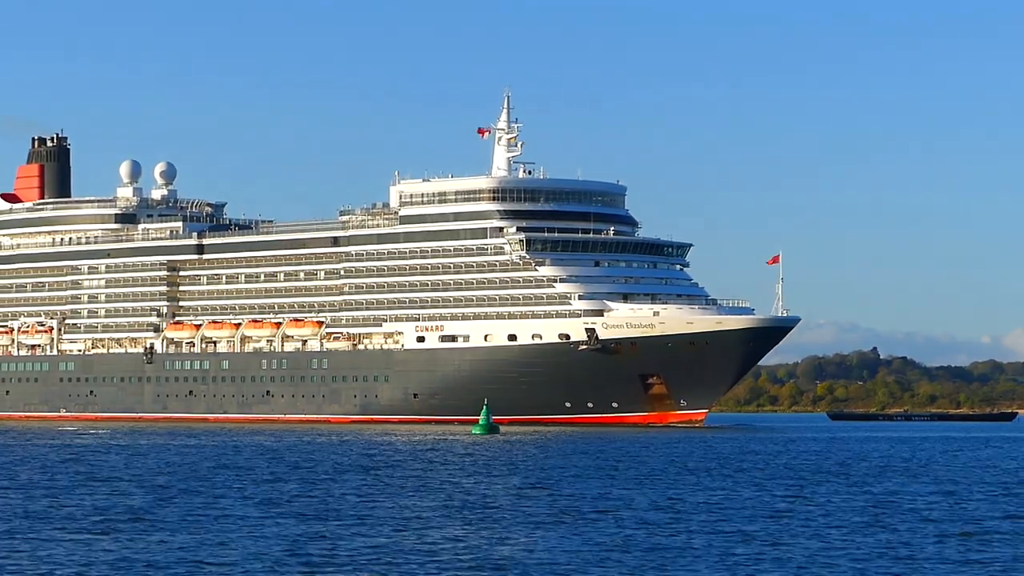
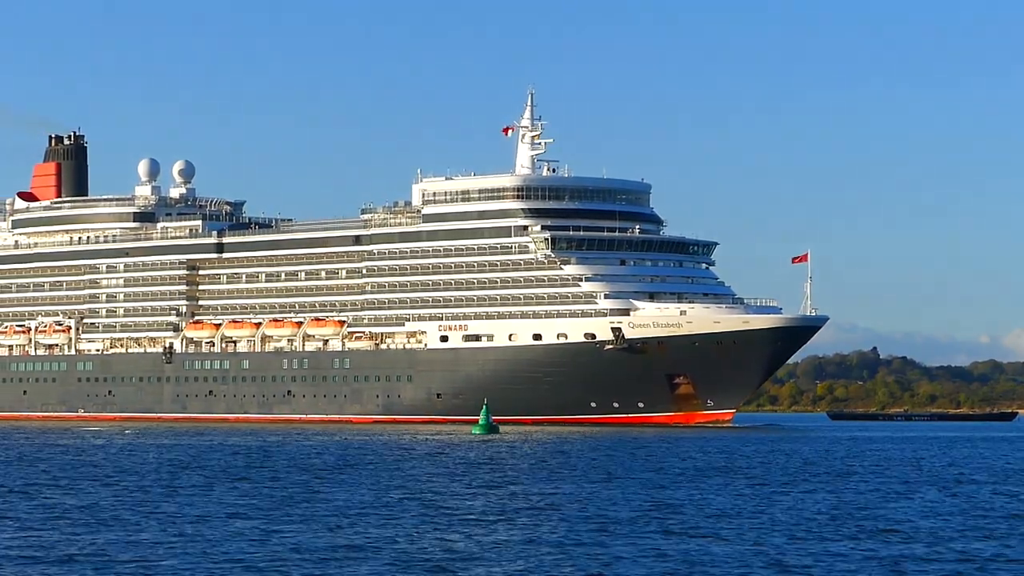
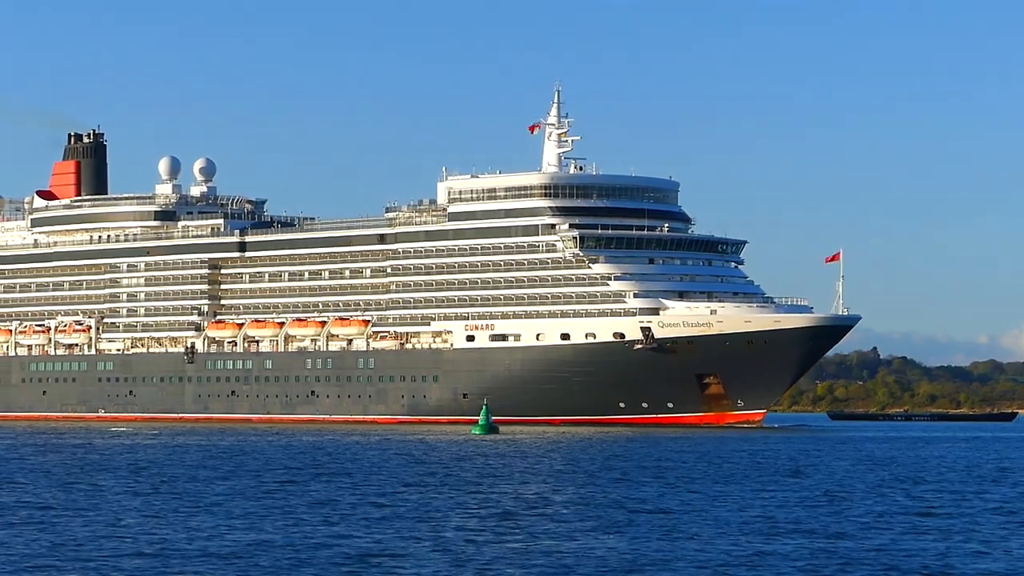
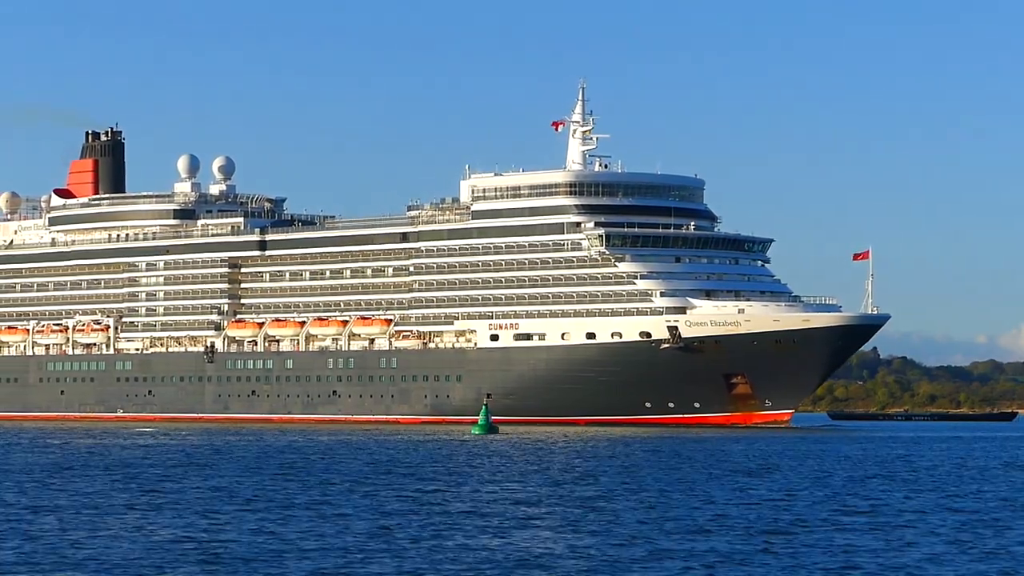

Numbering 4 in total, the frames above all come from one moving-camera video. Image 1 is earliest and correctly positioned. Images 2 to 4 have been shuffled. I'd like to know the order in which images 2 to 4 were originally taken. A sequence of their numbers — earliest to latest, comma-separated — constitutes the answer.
2, 3, 4
